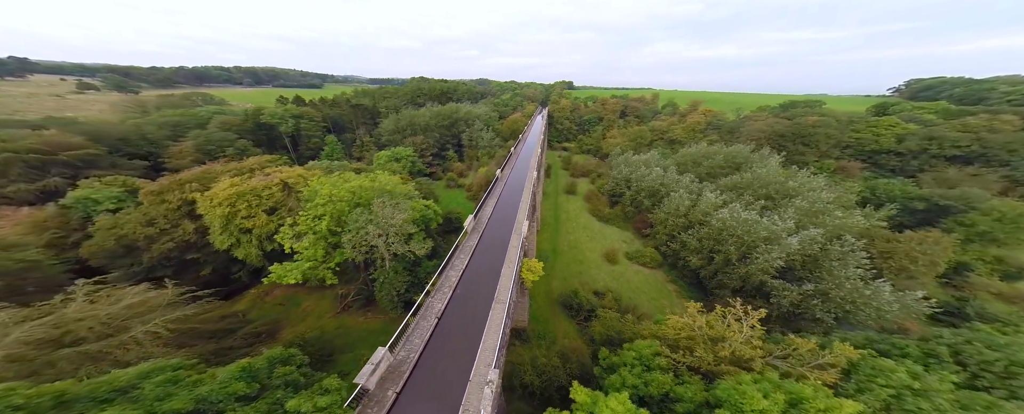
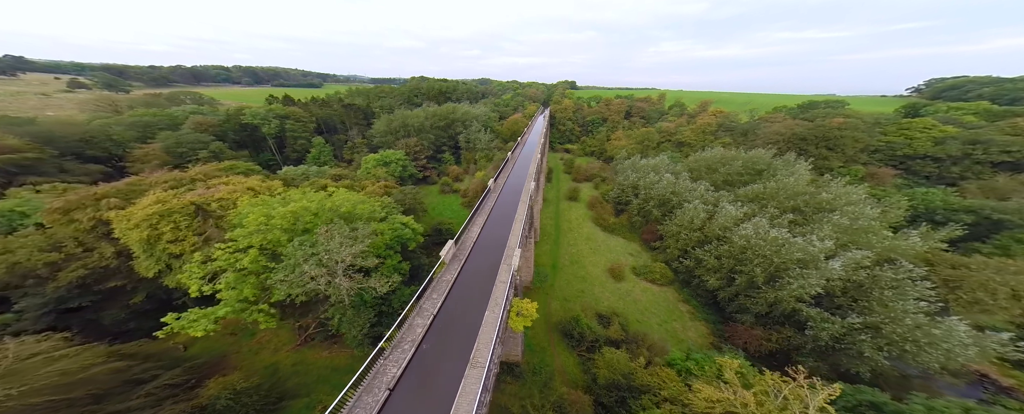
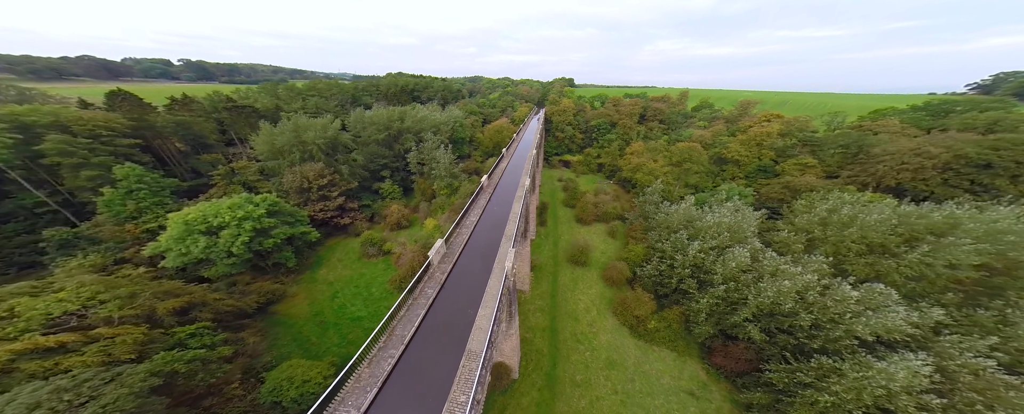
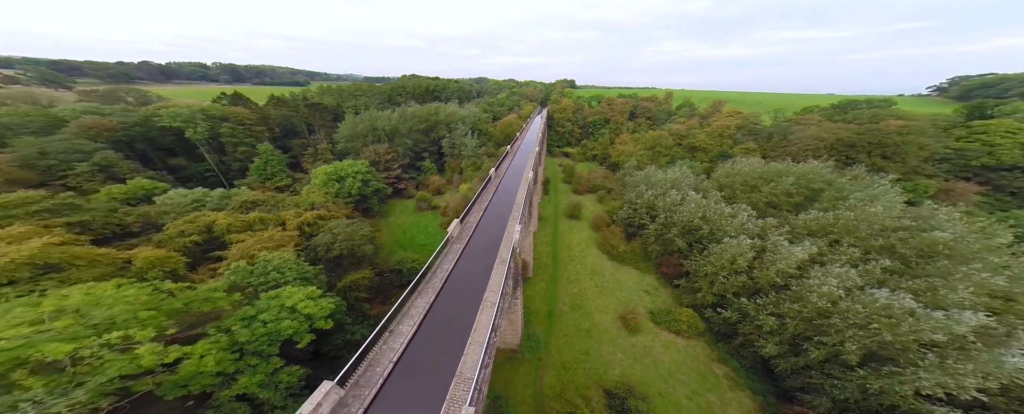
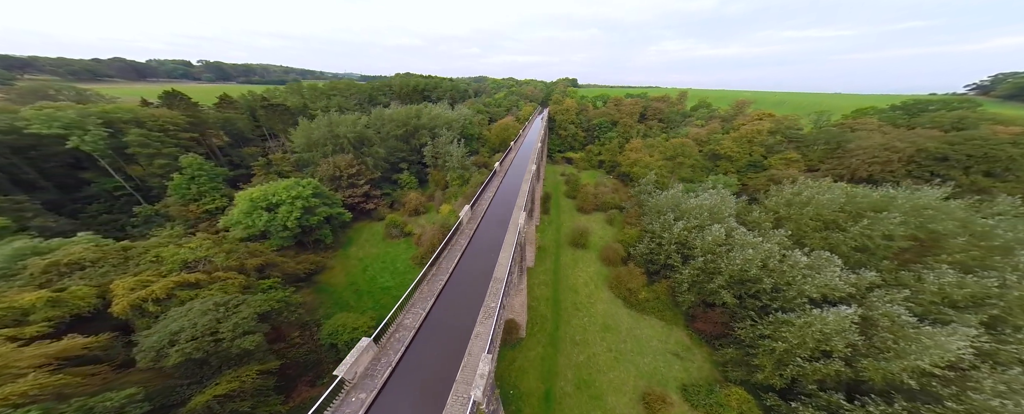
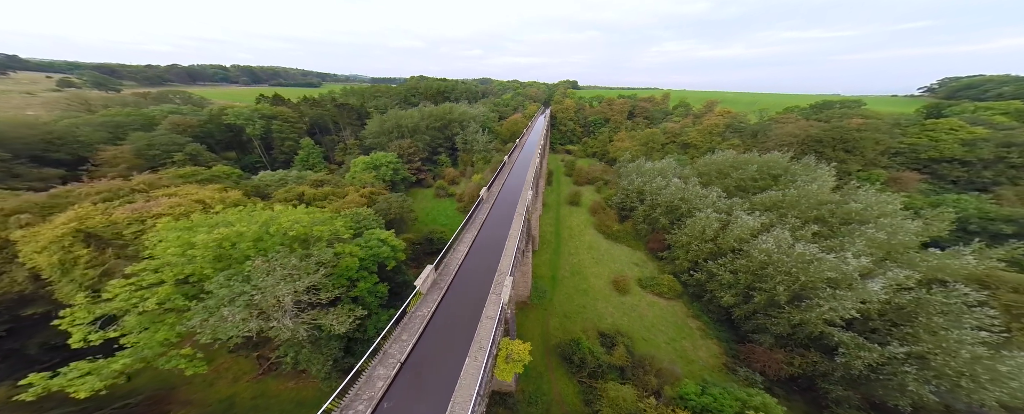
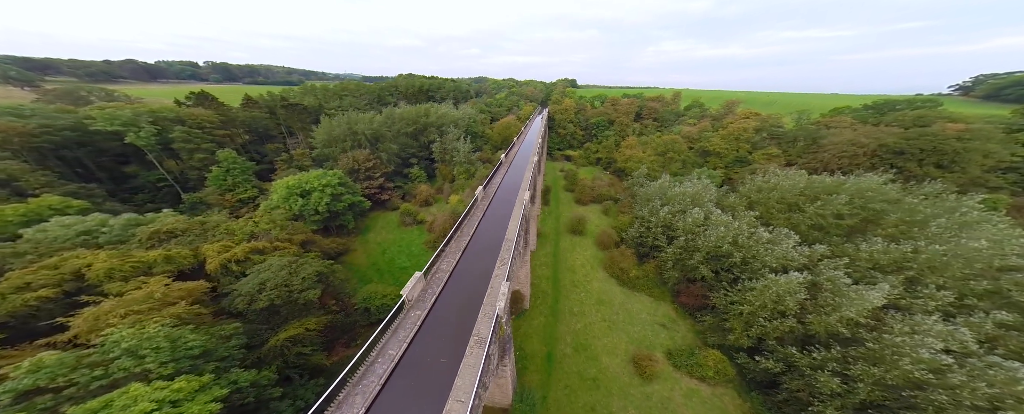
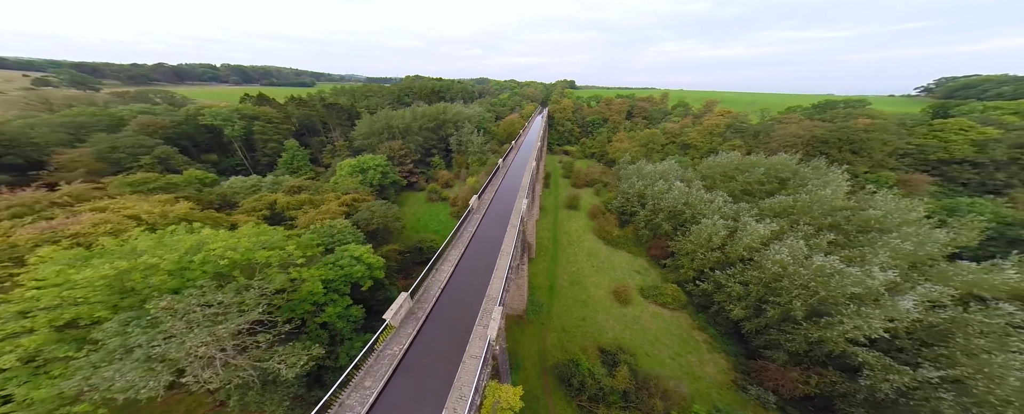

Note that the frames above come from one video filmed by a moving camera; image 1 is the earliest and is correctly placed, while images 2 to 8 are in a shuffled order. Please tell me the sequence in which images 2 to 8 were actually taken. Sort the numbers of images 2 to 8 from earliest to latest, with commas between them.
2, 6, 8, 4, 7, 5, 3
